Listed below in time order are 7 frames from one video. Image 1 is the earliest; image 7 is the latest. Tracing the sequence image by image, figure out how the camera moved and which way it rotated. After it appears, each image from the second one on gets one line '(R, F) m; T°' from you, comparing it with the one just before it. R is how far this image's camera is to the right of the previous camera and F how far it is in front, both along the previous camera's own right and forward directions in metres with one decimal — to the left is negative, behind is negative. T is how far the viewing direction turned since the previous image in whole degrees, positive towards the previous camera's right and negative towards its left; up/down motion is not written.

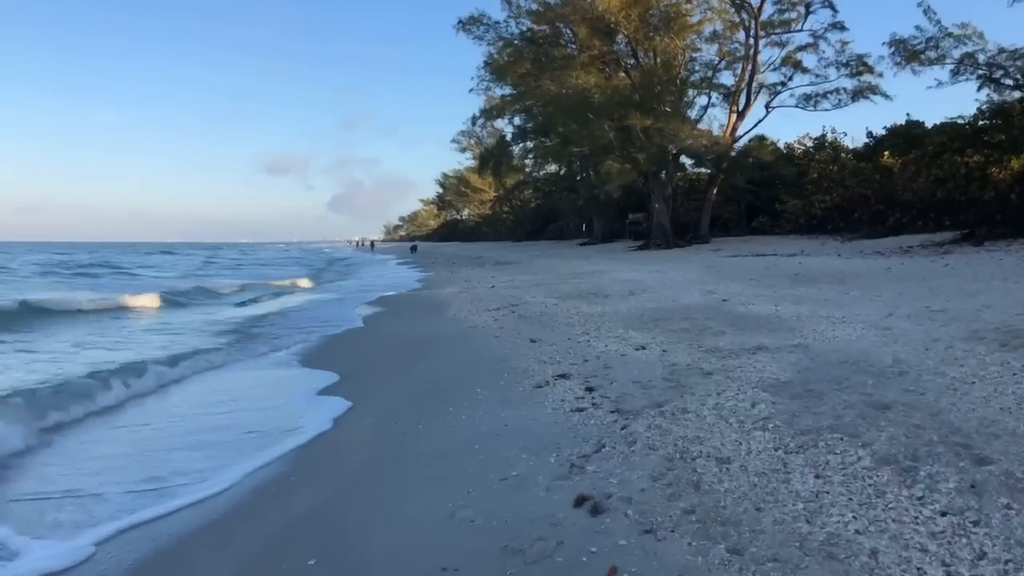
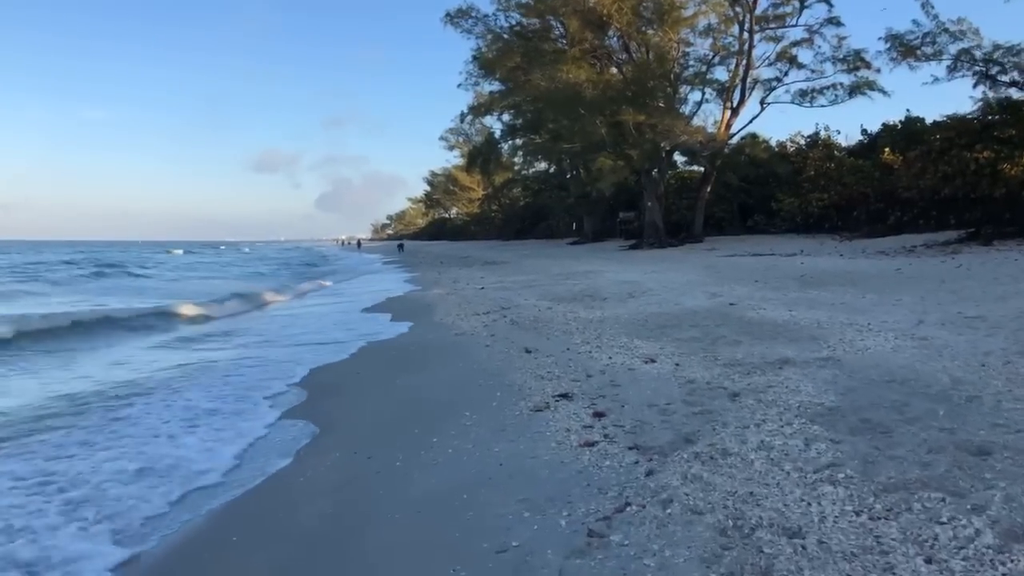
(0.0, +1.0) m; +1°
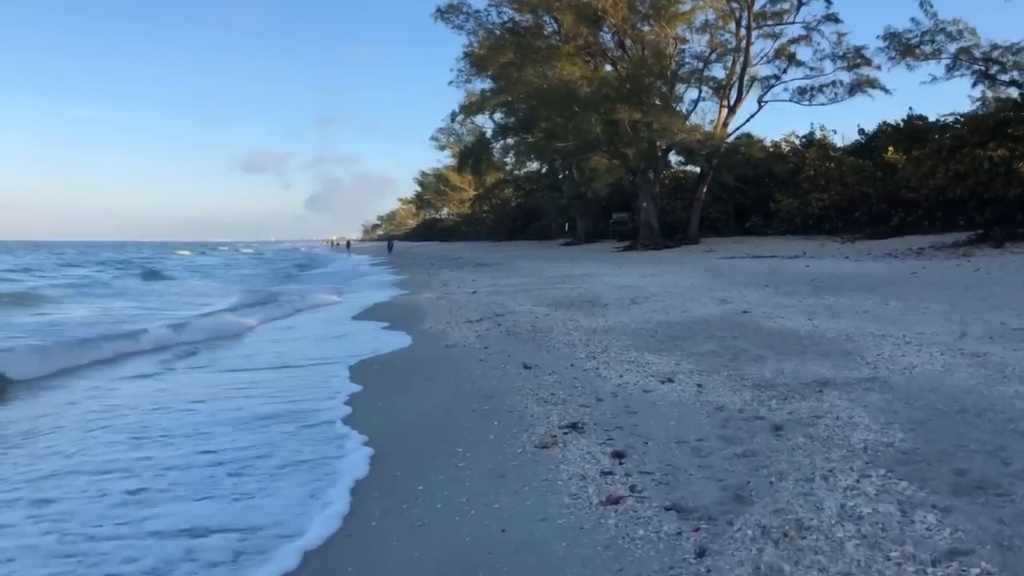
(-0.1, +1.0) m; +1°
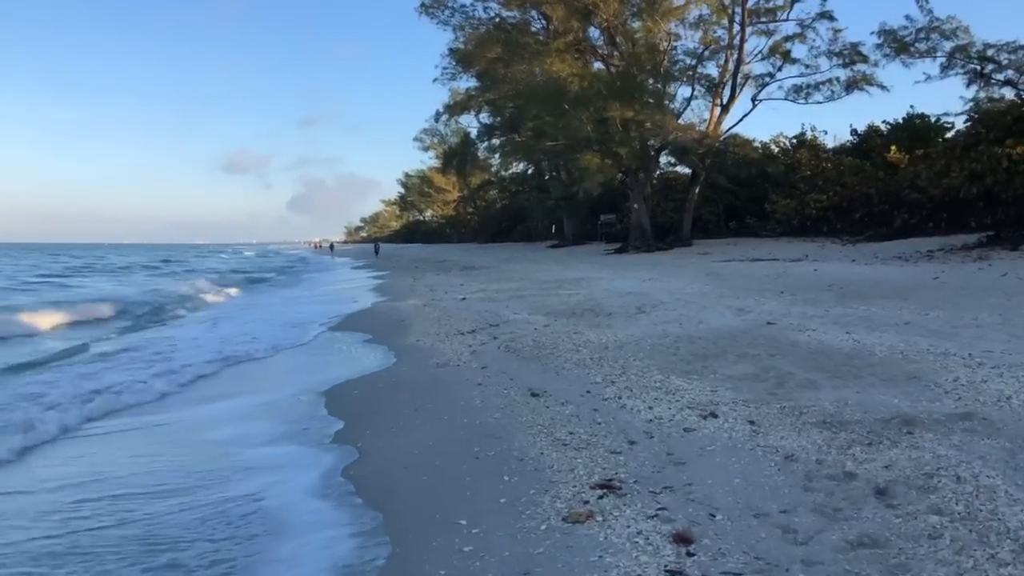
(-0.2, +1.3) m; +1°
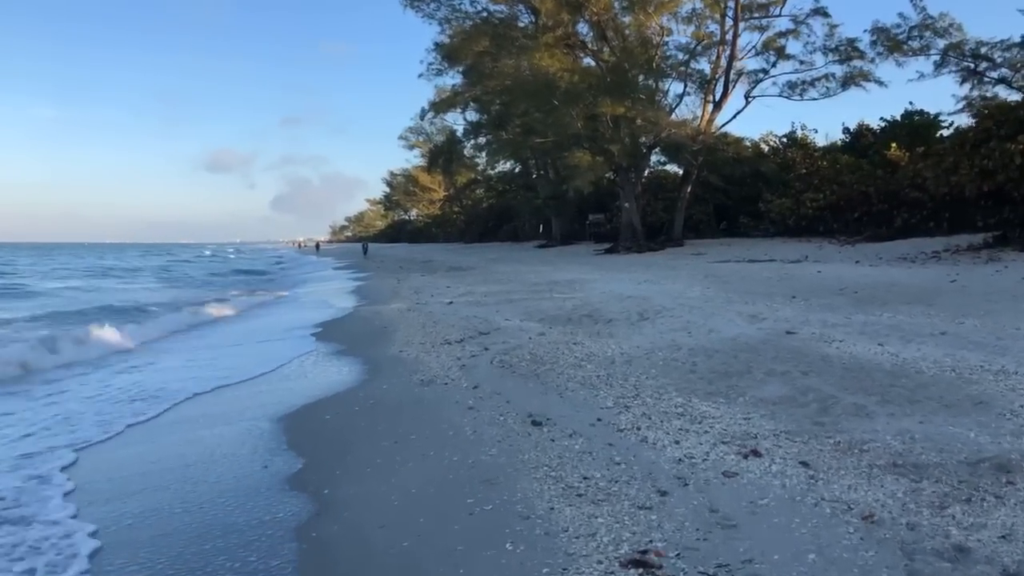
(-0.1, +1.0) m; +1°
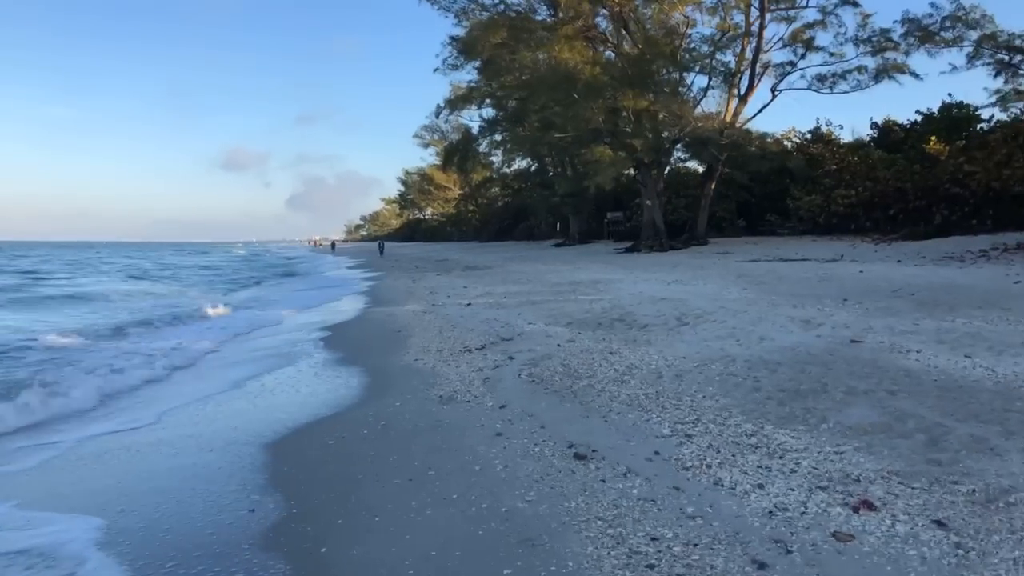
(-0.2, +1.0) m; -1°
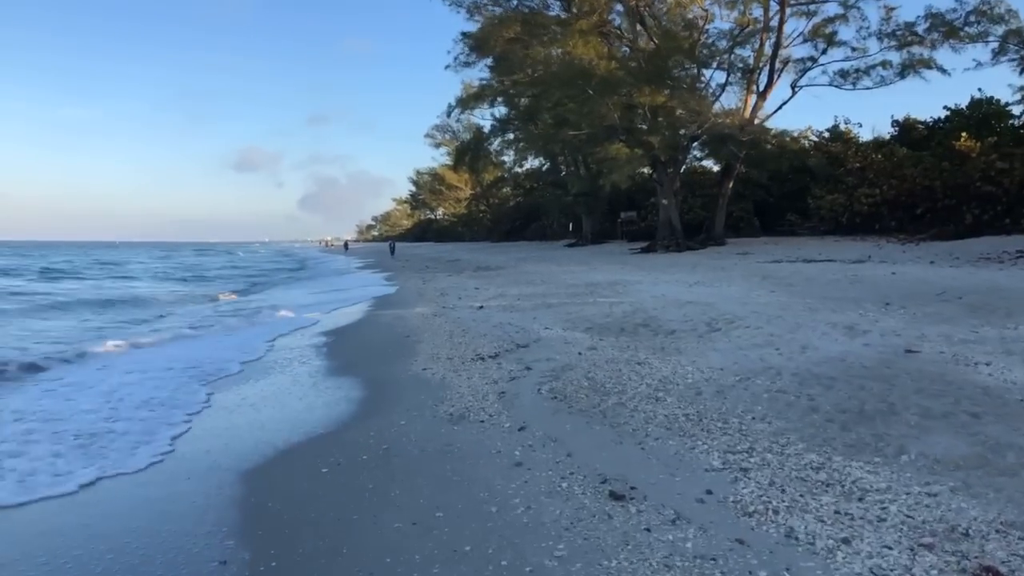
(-0.1, +0.8) m; -1°
